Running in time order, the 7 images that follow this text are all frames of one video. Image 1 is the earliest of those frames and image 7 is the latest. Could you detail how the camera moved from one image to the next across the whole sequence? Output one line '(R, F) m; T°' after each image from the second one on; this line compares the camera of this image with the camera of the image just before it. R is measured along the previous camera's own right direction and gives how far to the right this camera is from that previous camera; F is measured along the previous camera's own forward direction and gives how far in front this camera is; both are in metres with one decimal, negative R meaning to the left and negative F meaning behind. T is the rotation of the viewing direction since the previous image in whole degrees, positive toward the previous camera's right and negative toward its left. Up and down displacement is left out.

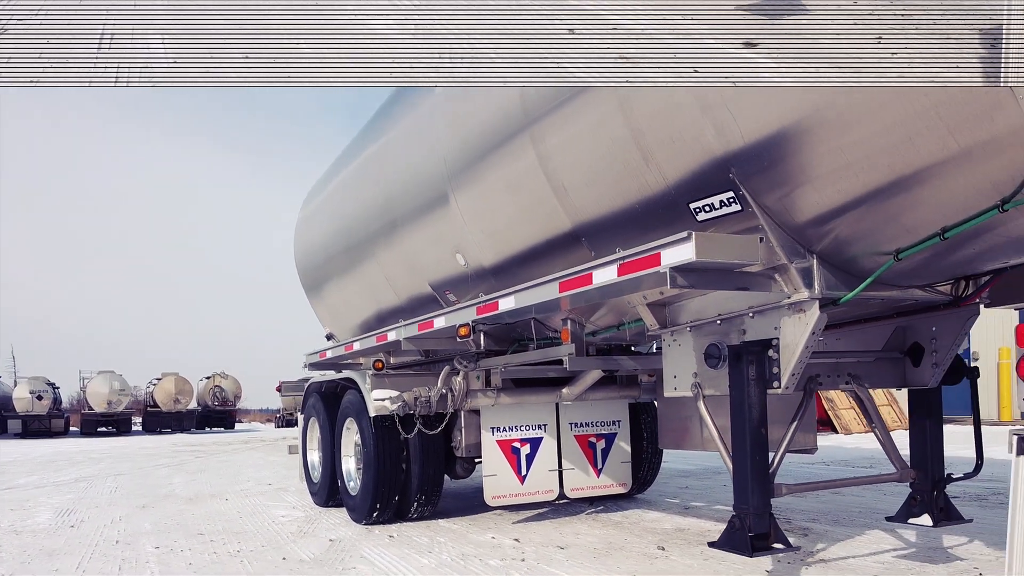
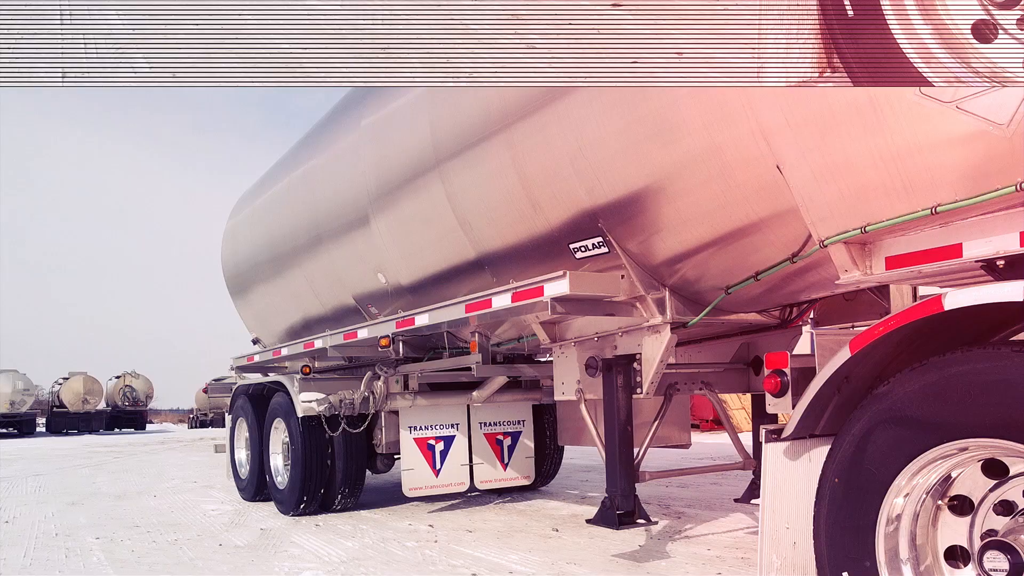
(0.0, -0.8) m; +5°
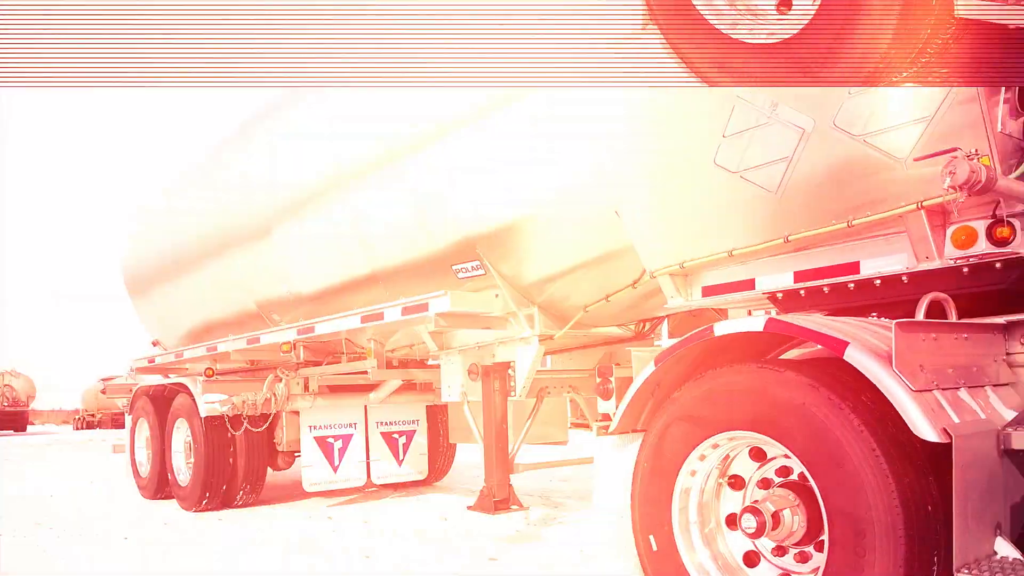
(+0.1, -0.7) m; +6°
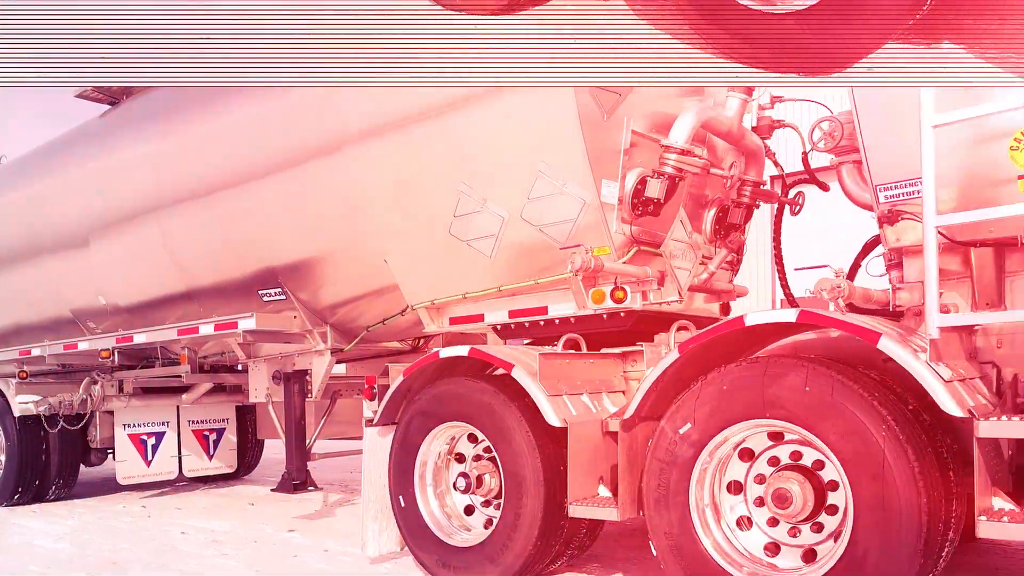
(+0.1, -1.4) m; +12°
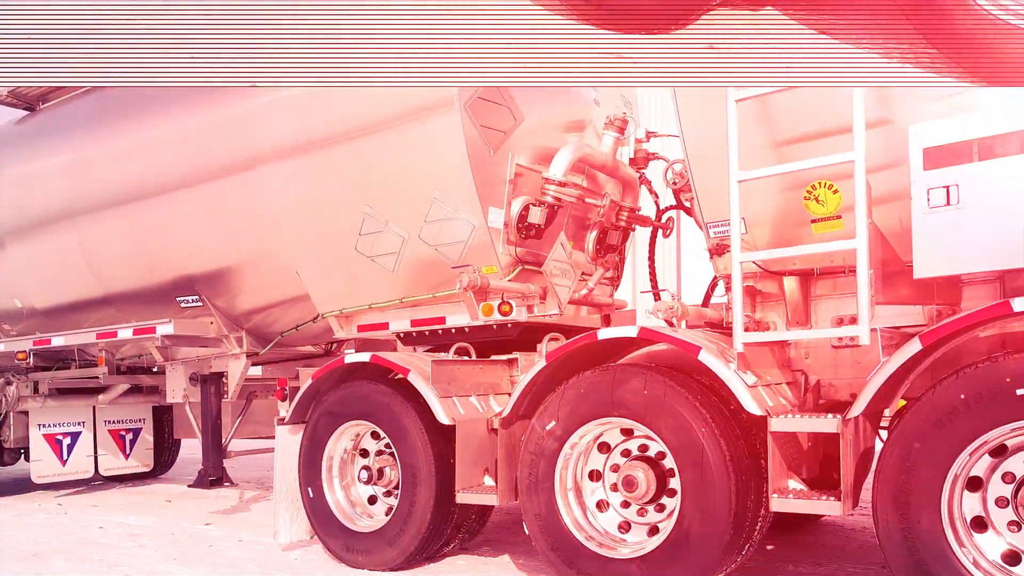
(+0.1, -0.6) m; +5°
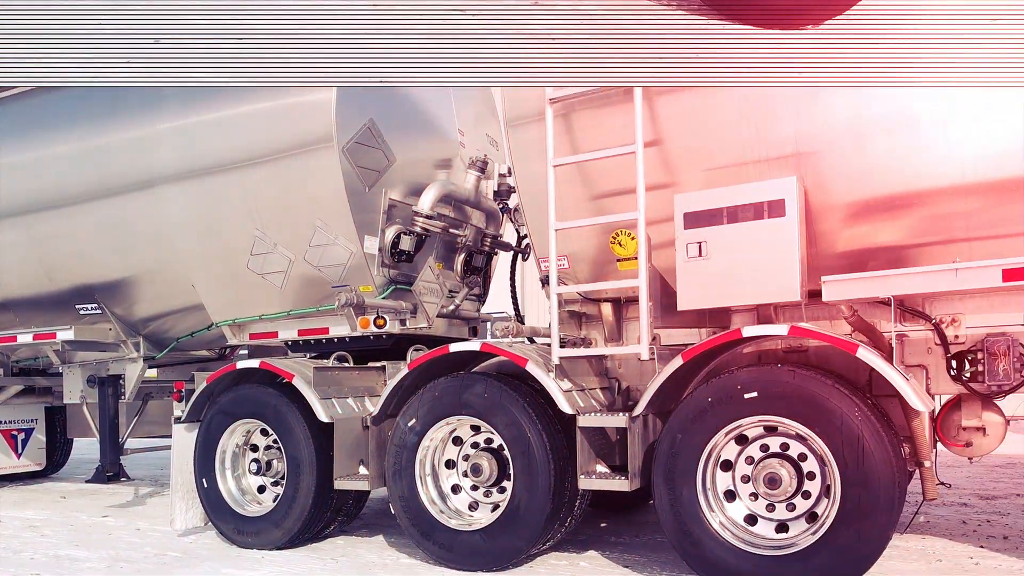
(+0.2, -0.8) m; +6°
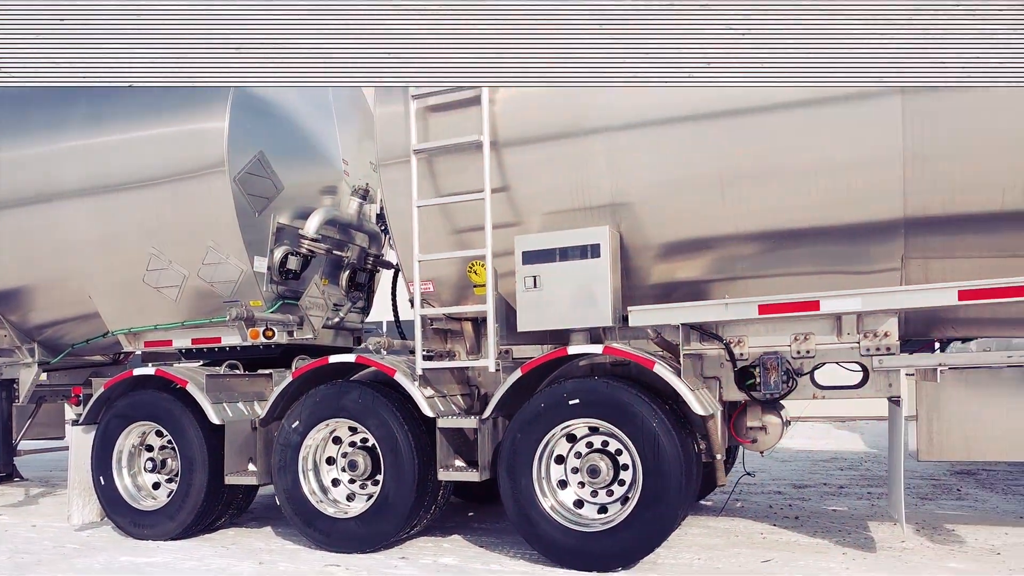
(+0.2, -0.7) m; +6°
